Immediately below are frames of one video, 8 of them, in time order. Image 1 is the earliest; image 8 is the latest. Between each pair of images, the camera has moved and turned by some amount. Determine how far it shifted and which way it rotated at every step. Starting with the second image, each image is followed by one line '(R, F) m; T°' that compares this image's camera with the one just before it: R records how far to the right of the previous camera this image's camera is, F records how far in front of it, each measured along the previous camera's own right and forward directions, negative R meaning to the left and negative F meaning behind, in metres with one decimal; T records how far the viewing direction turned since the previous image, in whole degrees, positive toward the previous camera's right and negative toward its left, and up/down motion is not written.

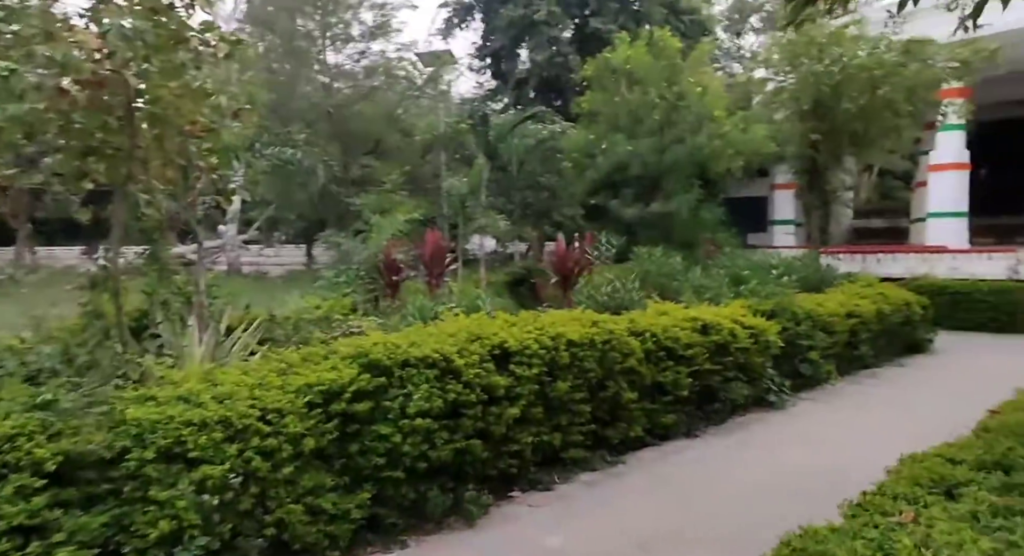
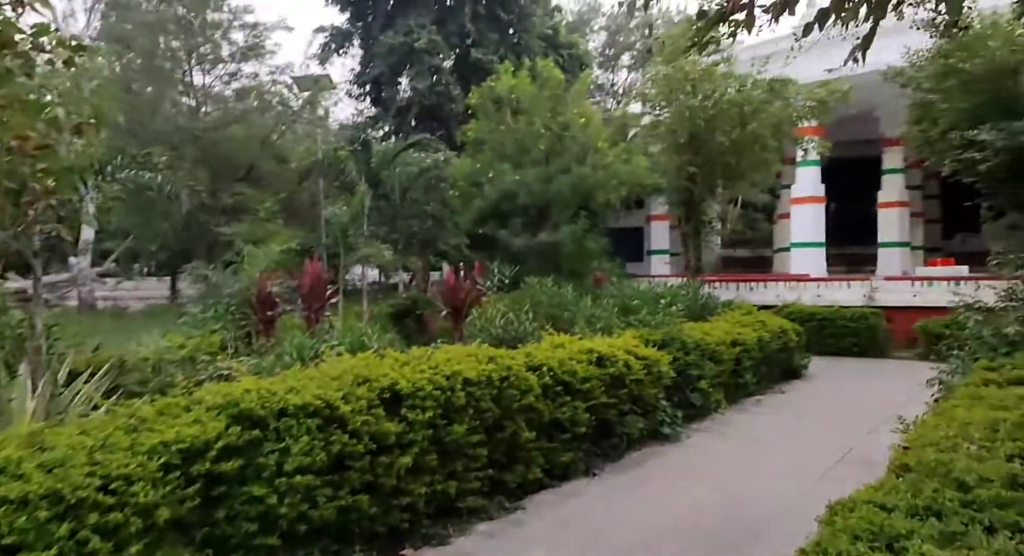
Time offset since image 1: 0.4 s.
(-0.1, +0.3) m; +9°
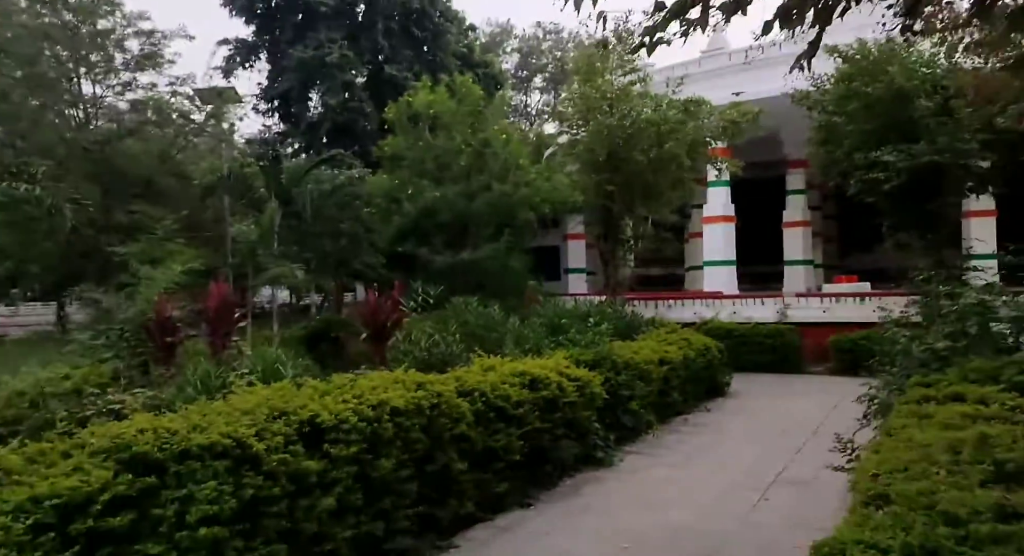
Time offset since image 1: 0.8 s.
(-0.1, +0.3) m; +7°
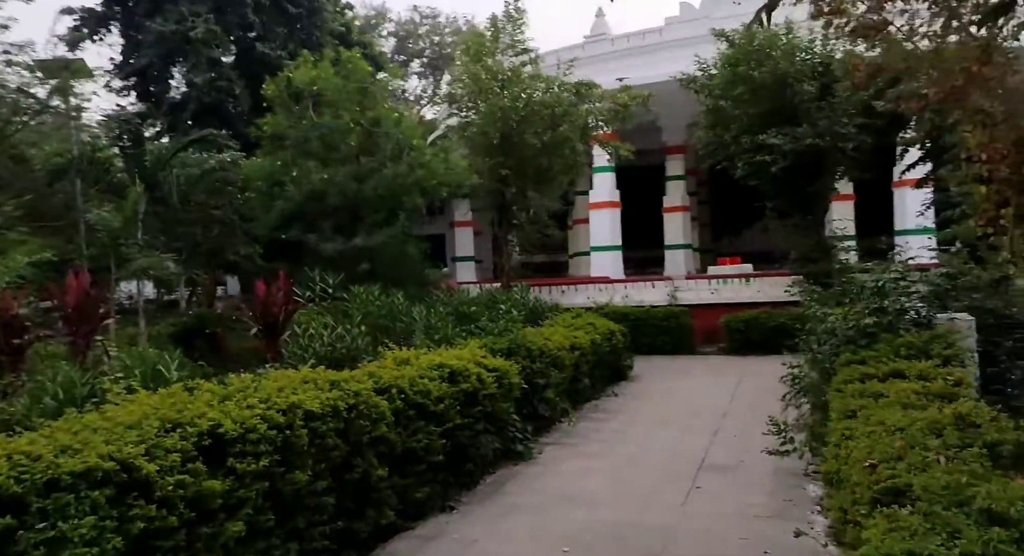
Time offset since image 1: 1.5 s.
(-0.3, +0.5) m; +9°
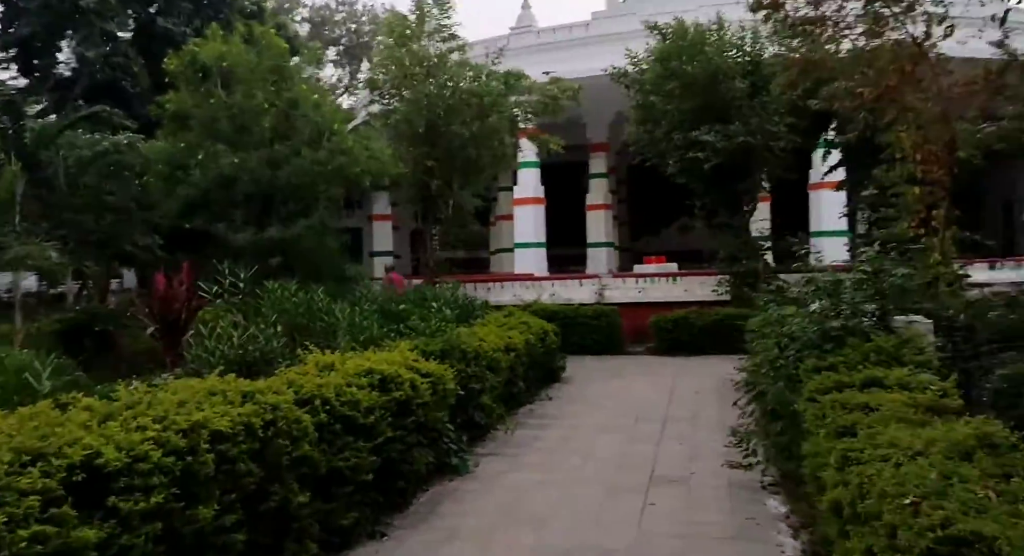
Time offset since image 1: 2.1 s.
(-0.2, +0.5) m; +6°
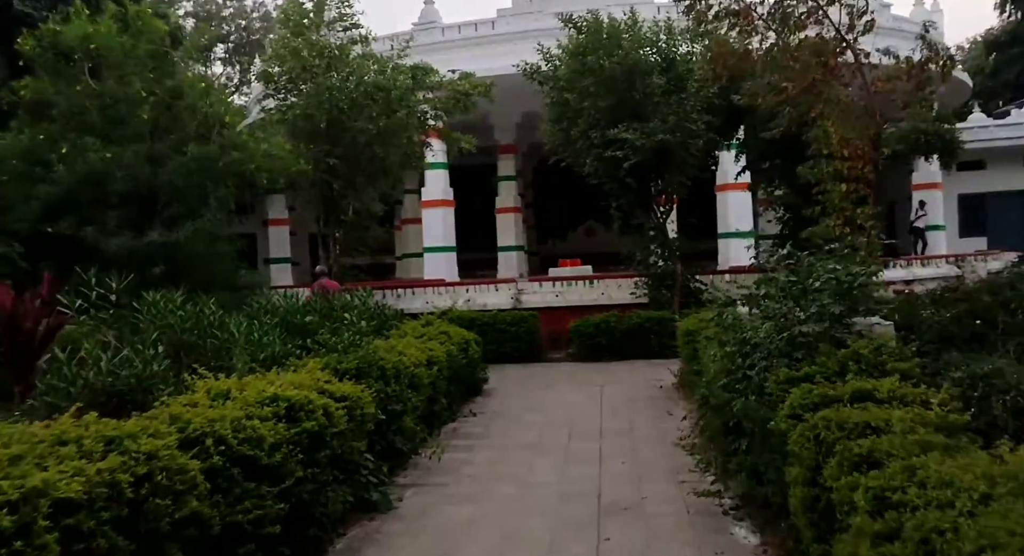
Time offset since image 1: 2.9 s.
(-0.2, +0.7) m; +7°
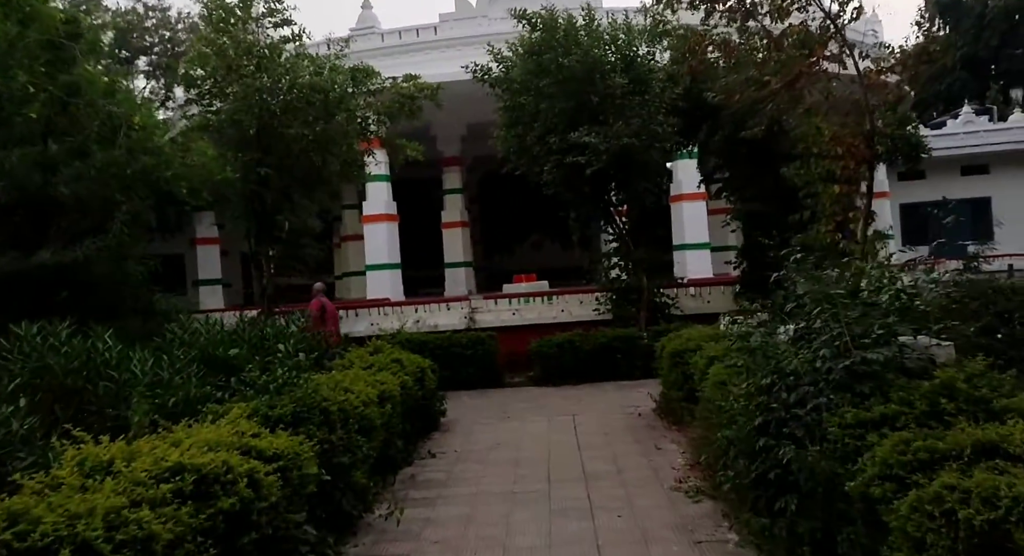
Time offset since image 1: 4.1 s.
(-0.2, +1.0) m; +4°
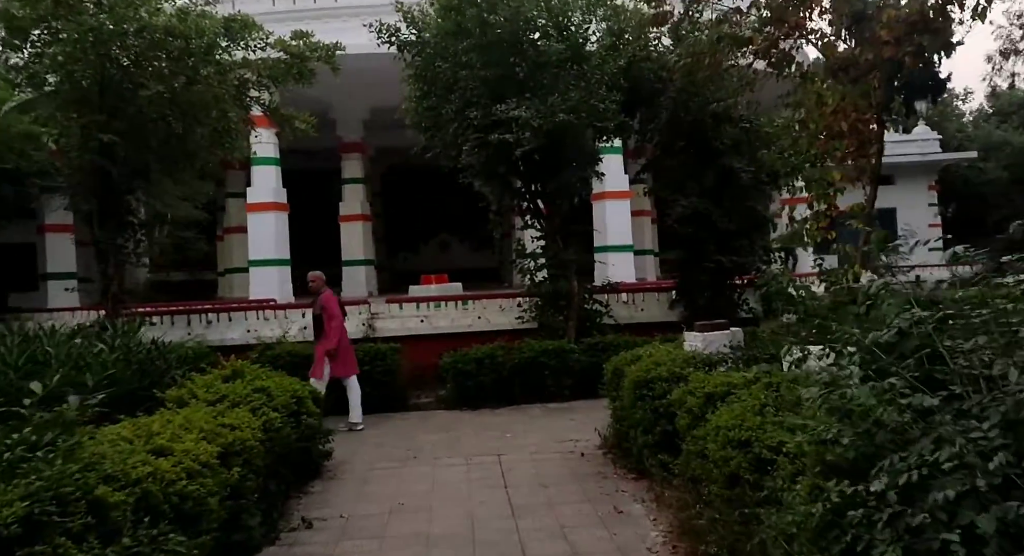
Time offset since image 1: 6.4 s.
(-0.1, +1.8) m; +7°
